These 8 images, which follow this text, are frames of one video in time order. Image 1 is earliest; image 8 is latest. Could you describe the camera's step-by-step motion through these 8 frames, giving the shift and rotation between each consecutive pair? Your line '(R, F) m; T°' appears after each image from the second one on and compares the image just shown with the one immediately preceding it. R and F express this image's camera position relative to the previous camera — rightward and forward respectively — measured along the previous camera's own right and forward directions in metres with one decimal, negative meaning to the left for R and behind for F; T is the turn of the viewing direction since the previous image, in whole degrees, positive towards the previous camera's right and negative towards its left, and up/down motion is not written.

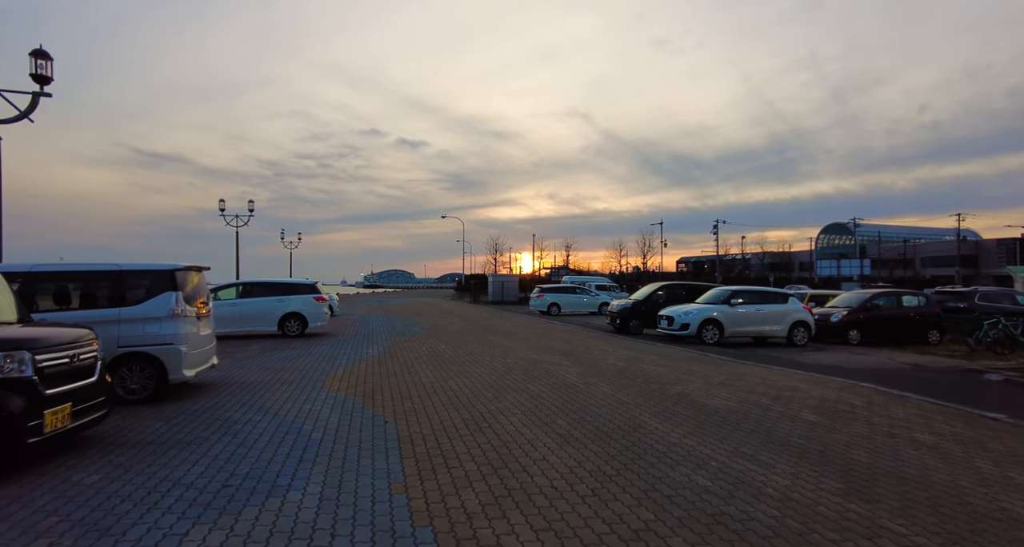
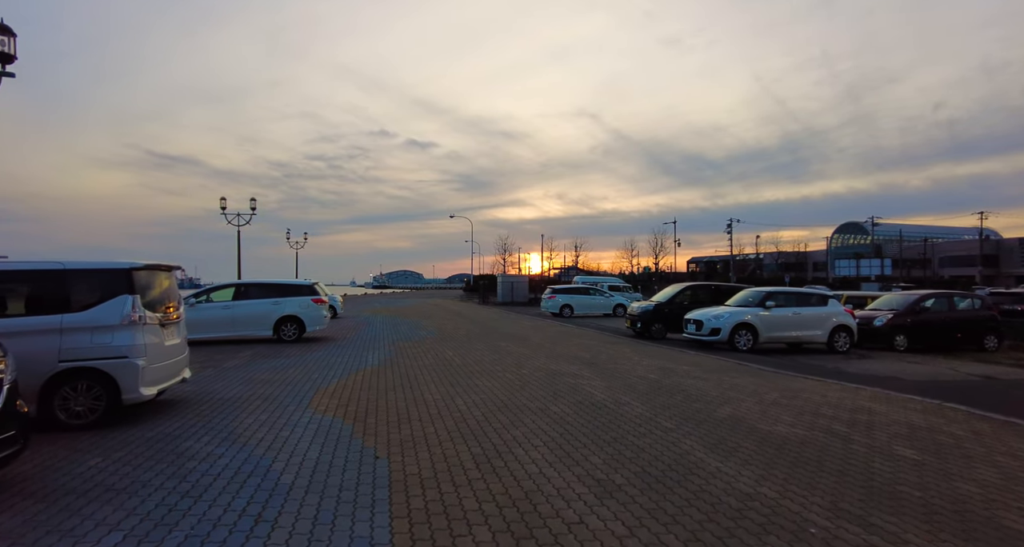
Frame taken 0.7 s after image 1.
(-0.1, +1.2) m; -1°
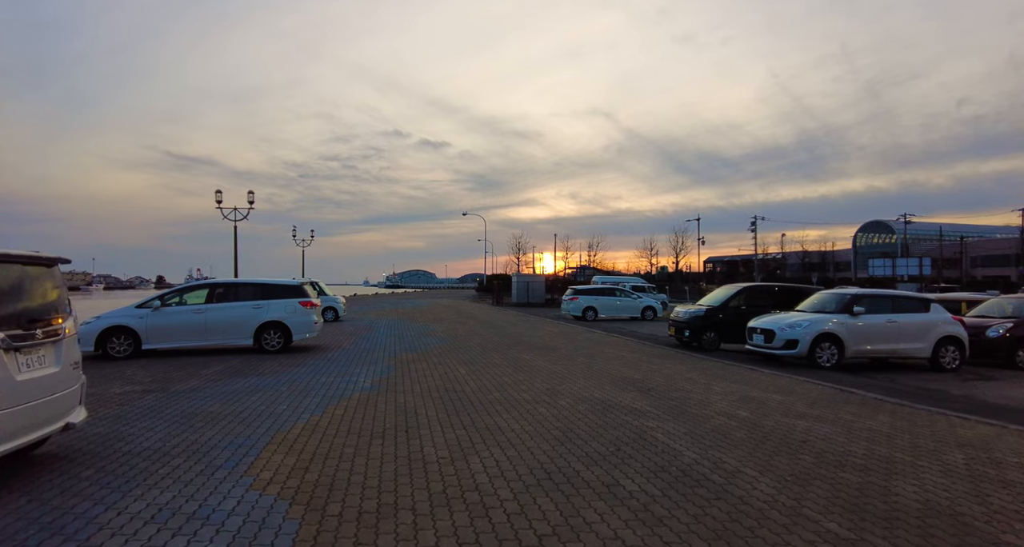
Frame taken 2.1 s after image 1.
(-0.3, +2.4) m; -1°
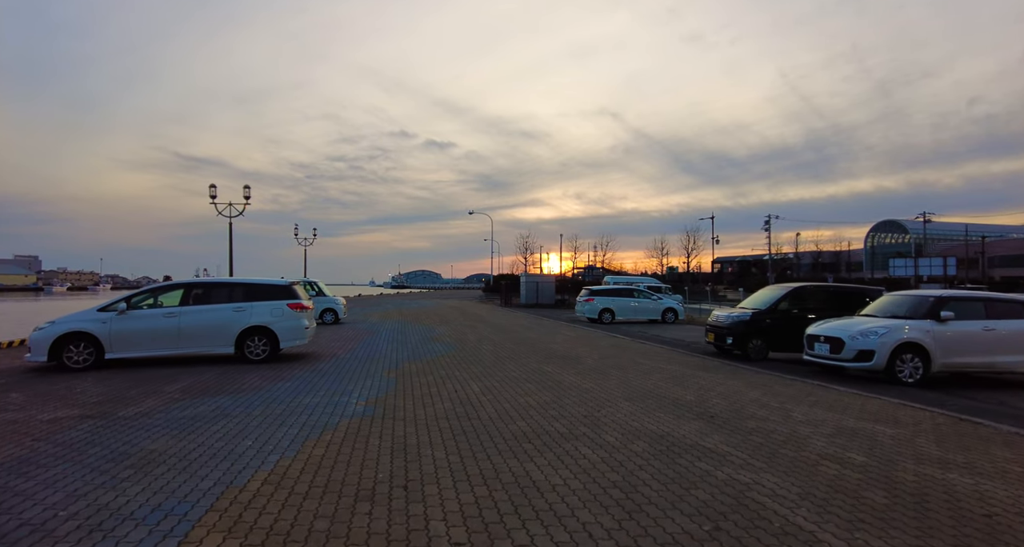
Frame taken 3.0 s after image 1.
(-0.3, +1.6) m; -1°
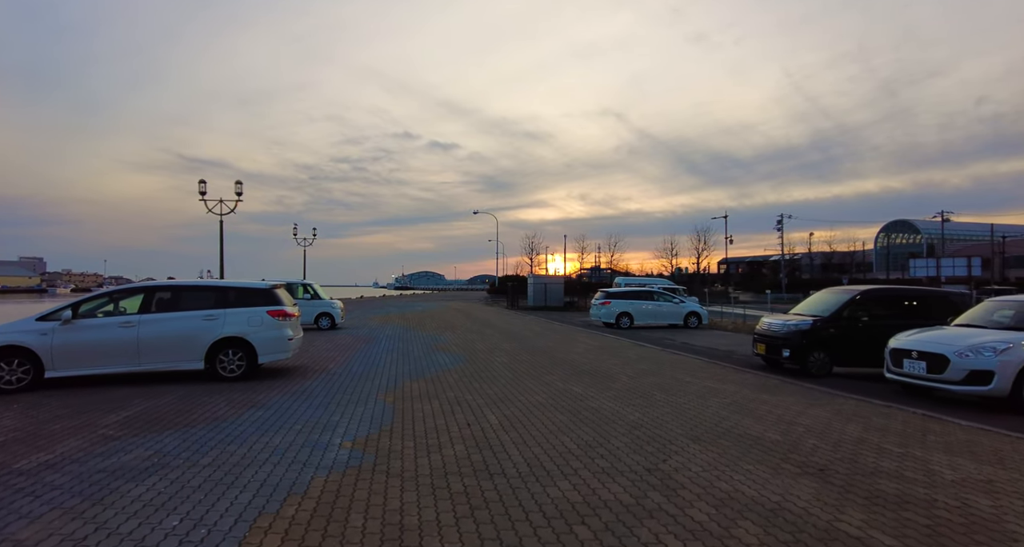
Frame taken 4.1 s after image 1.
(-0.3, +1.7) m; 0°
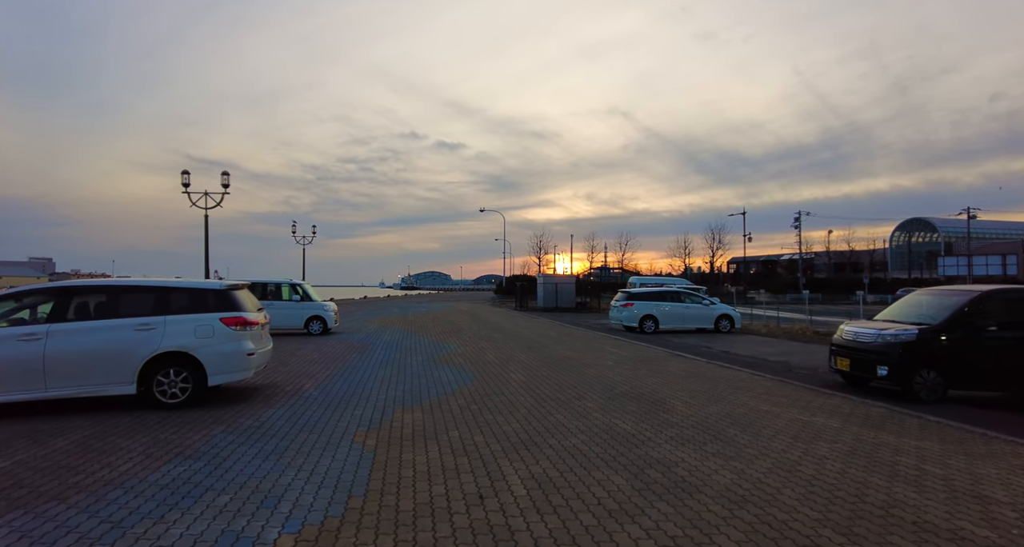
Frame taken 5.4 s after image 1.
(-0.2, +2.2) m; -1°
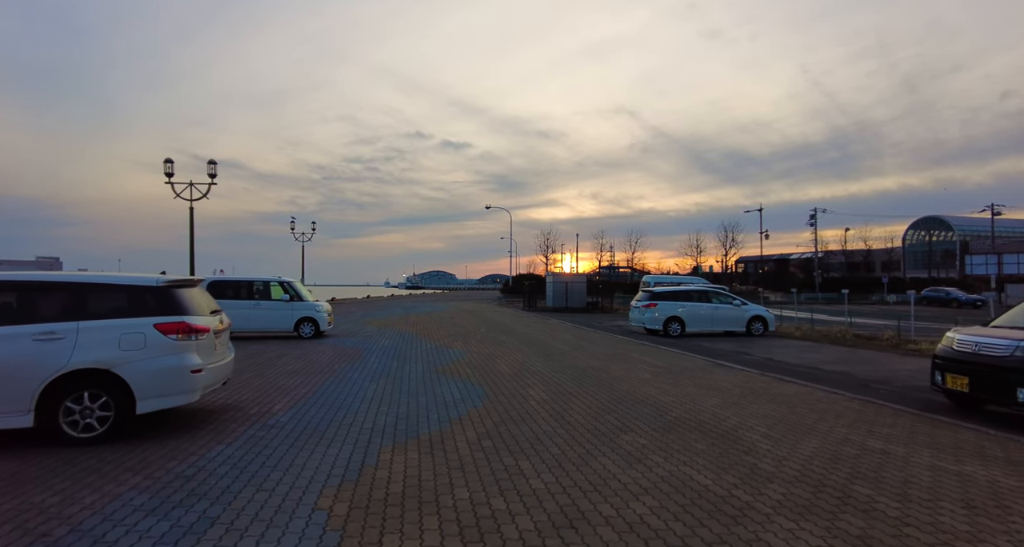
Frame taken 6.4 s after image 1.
(-0.2, +1.9) m; -1°
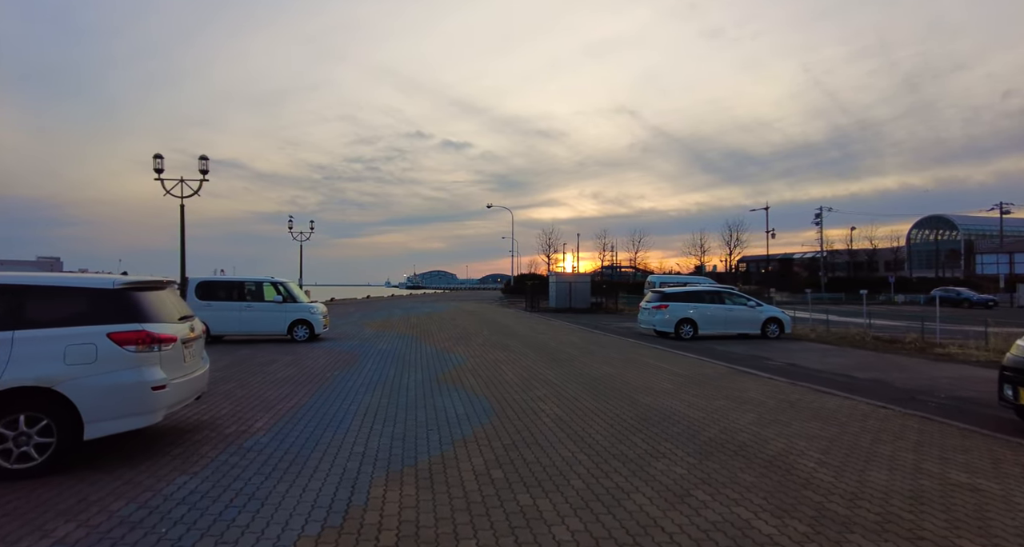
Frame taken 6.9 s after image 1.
(-0.1, +0.9) m; 0°
